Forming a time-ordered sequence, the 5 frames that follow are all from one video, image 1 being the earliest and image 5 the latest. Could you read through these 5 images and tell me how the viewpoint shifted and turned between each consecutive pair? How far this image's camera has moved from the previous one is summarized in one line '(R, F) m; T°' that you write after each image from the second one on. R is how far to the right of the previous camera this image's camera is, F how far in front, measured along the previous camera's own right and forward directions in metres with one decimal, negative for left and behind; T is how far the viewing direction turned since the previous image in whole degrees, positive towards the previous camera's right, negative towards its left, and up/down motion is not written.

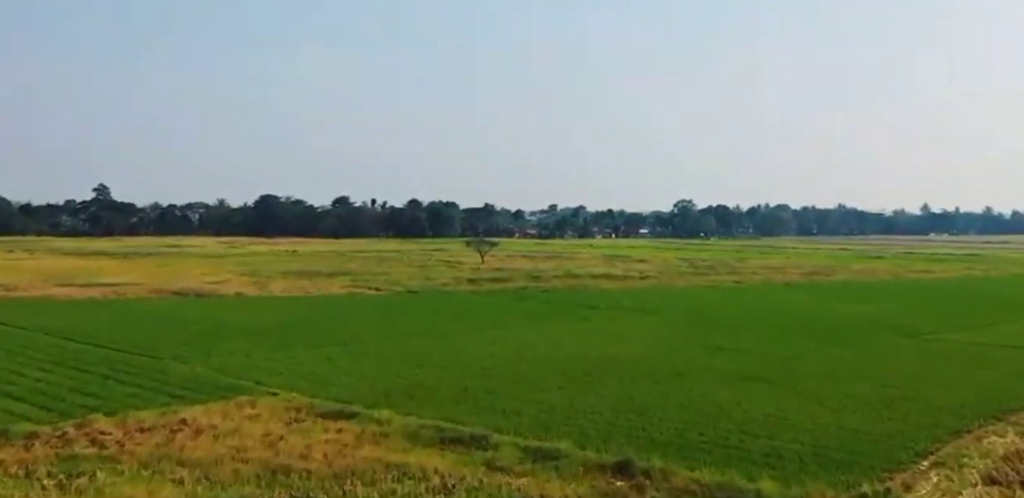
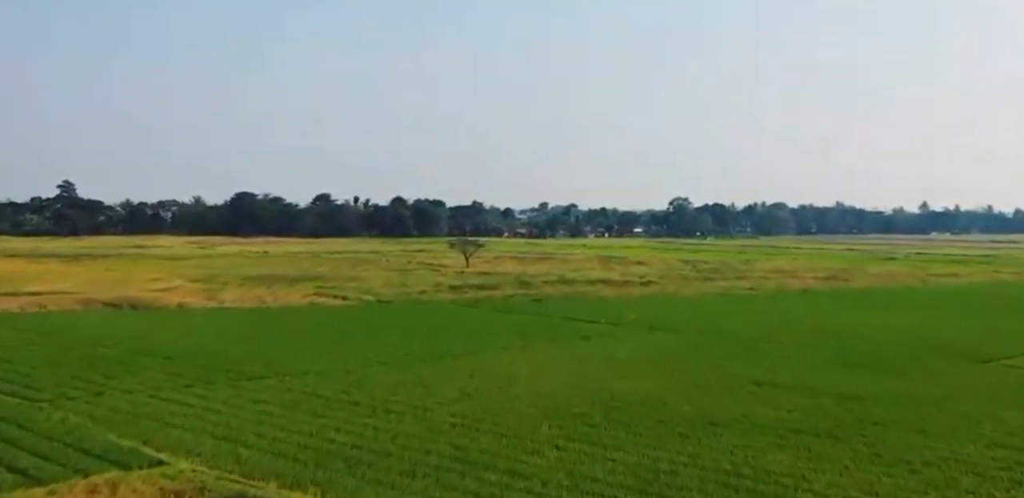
(+0.3, +8.9) m; 0°
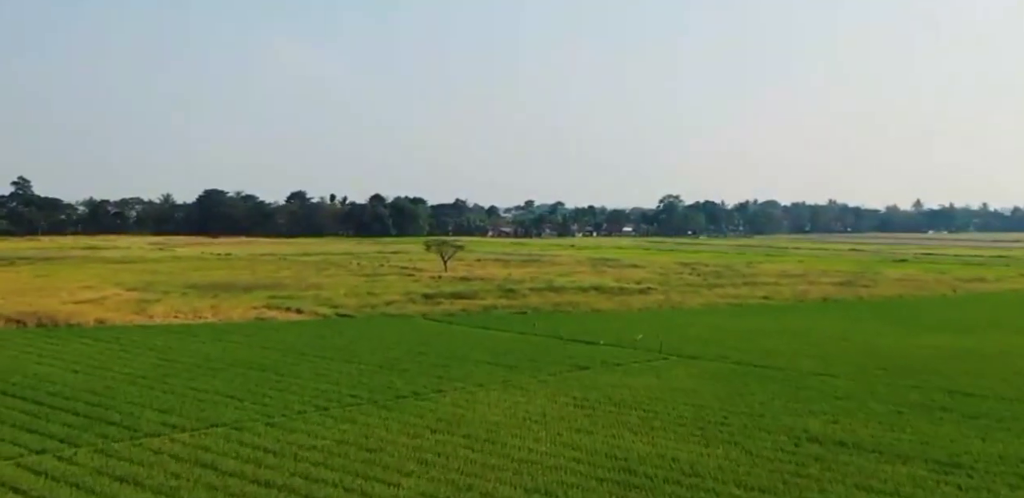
(+0.2, +9.1) m; +1°
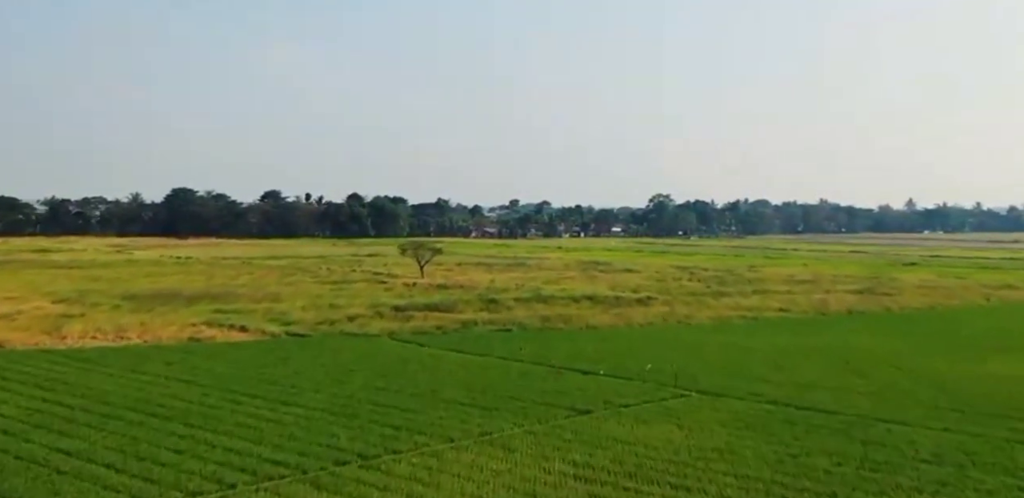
(+0.1, +8.1) m; +1°
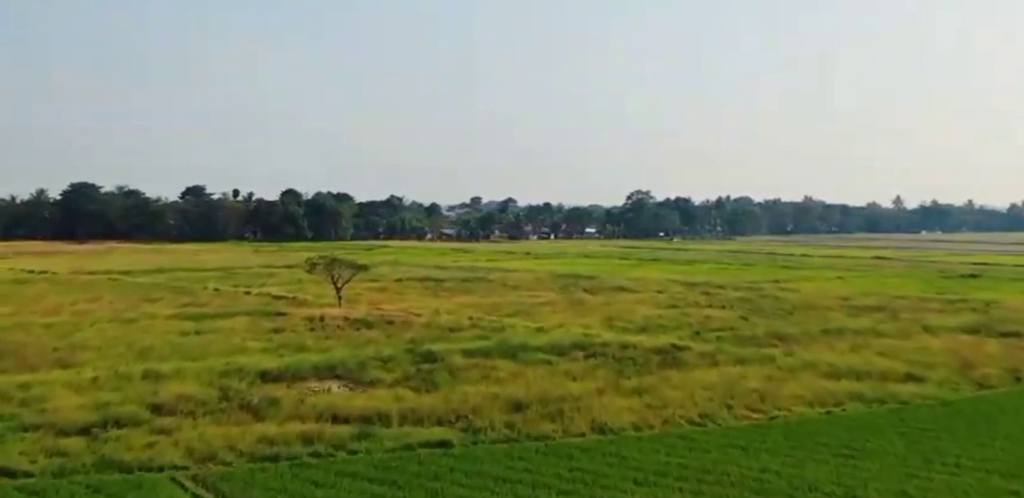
(+0.5, +23.7) m; +2°
